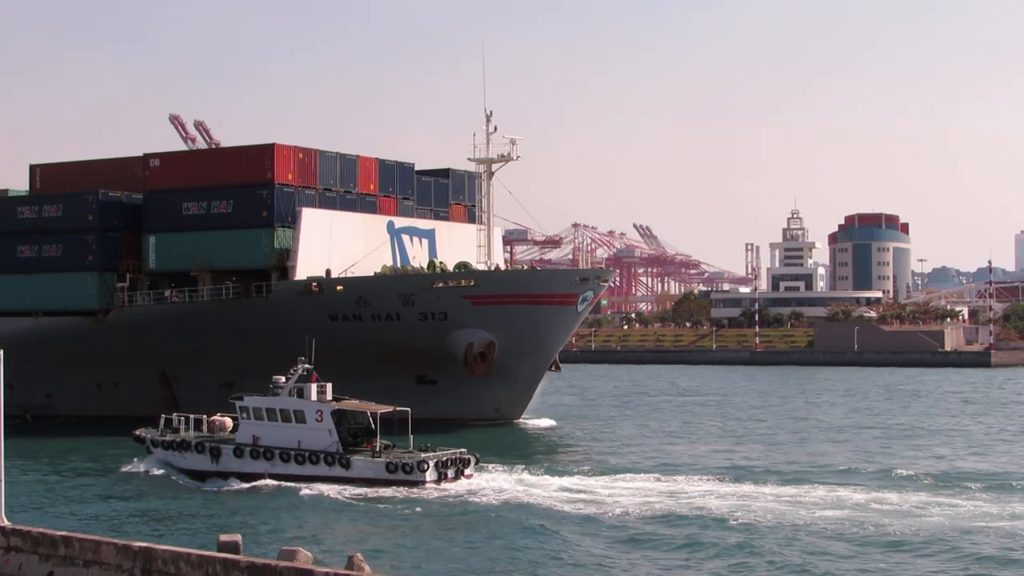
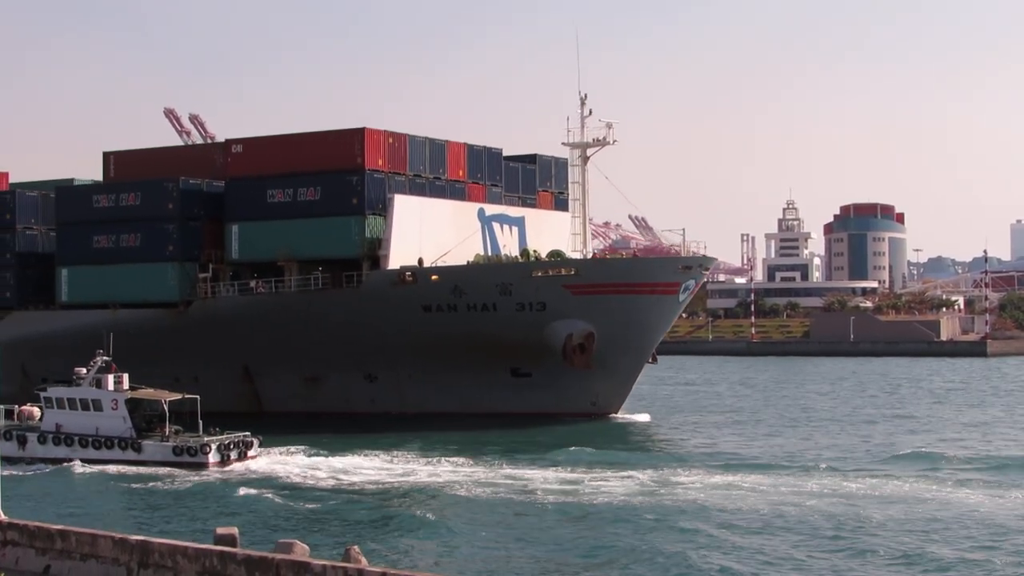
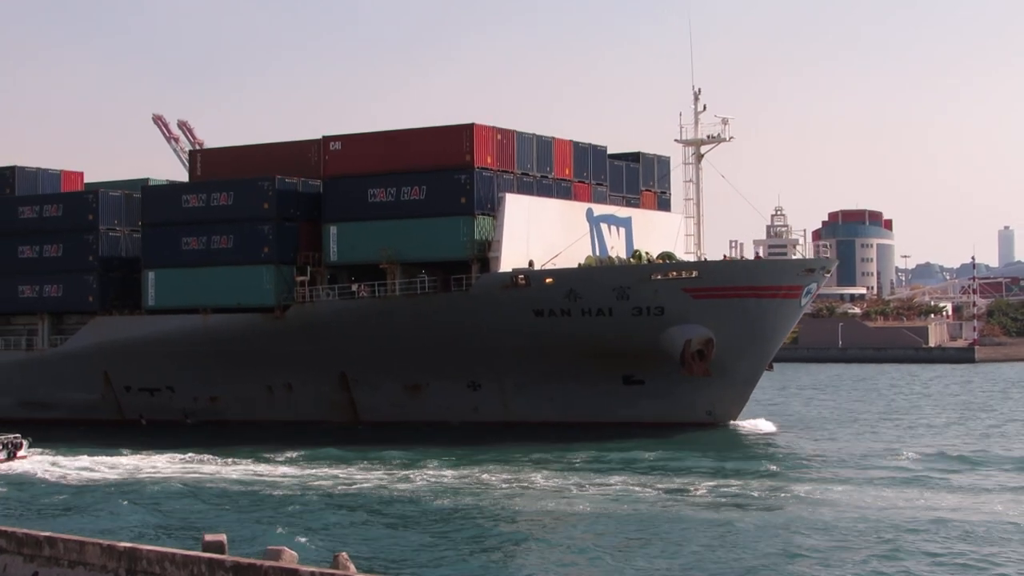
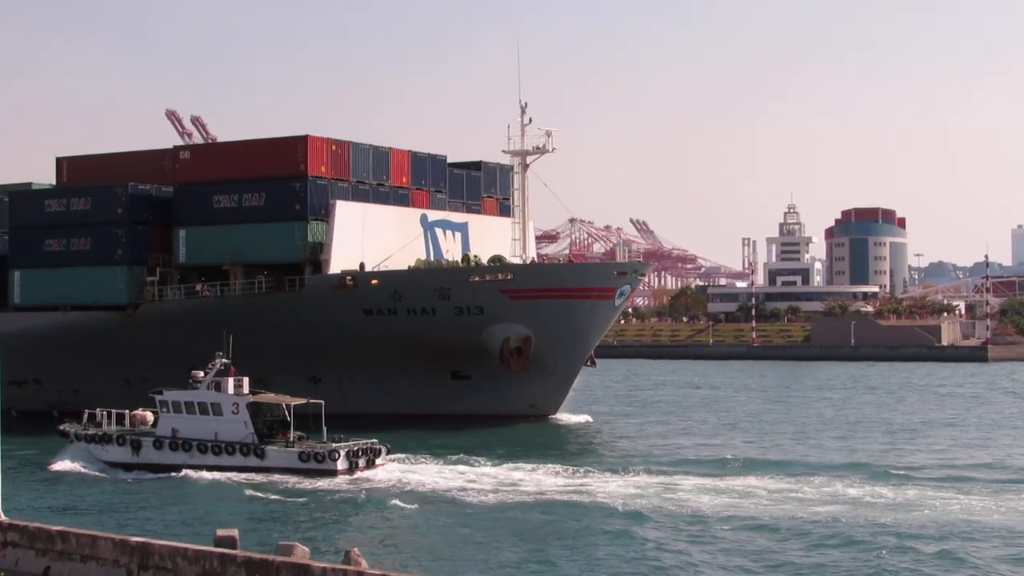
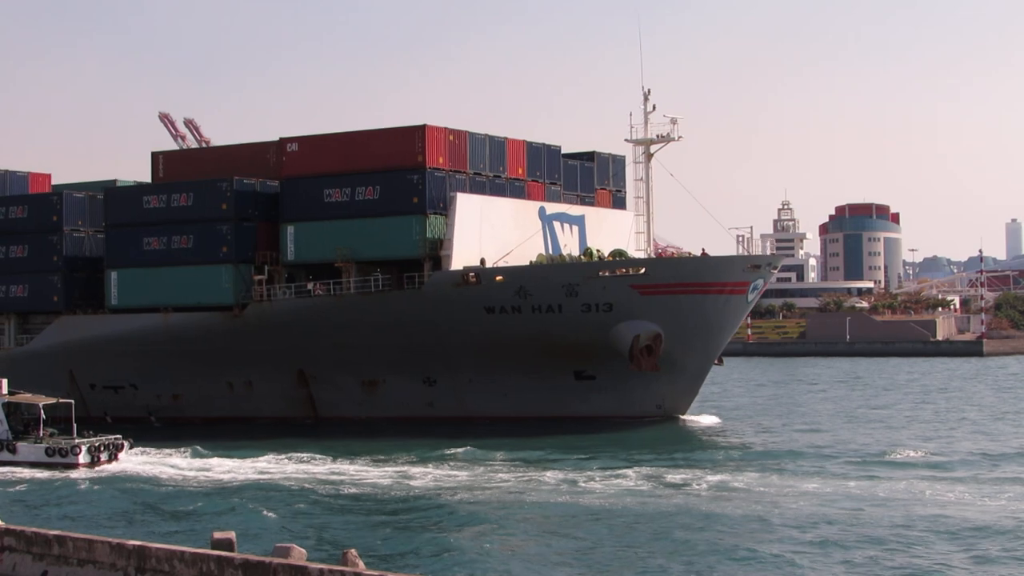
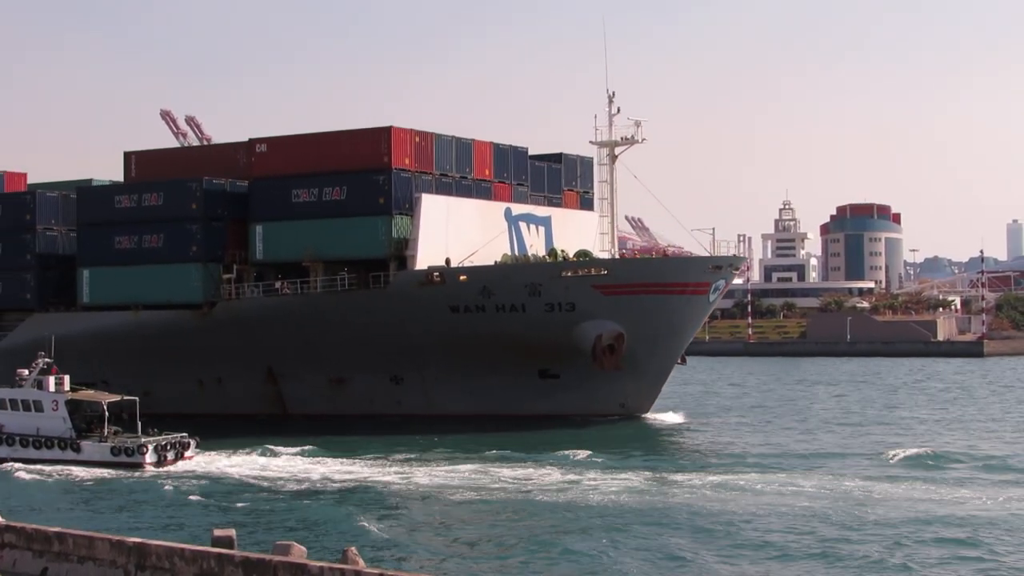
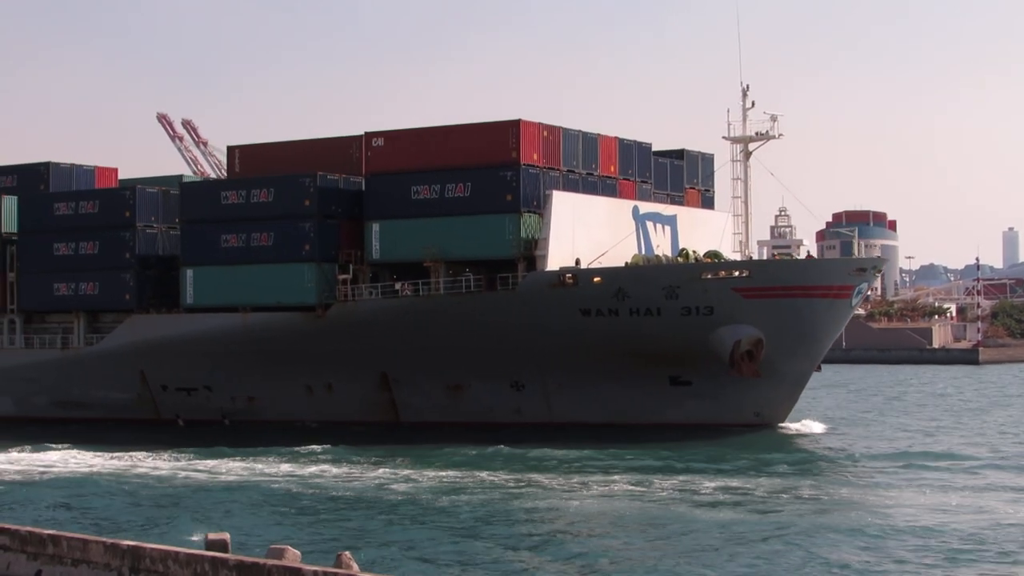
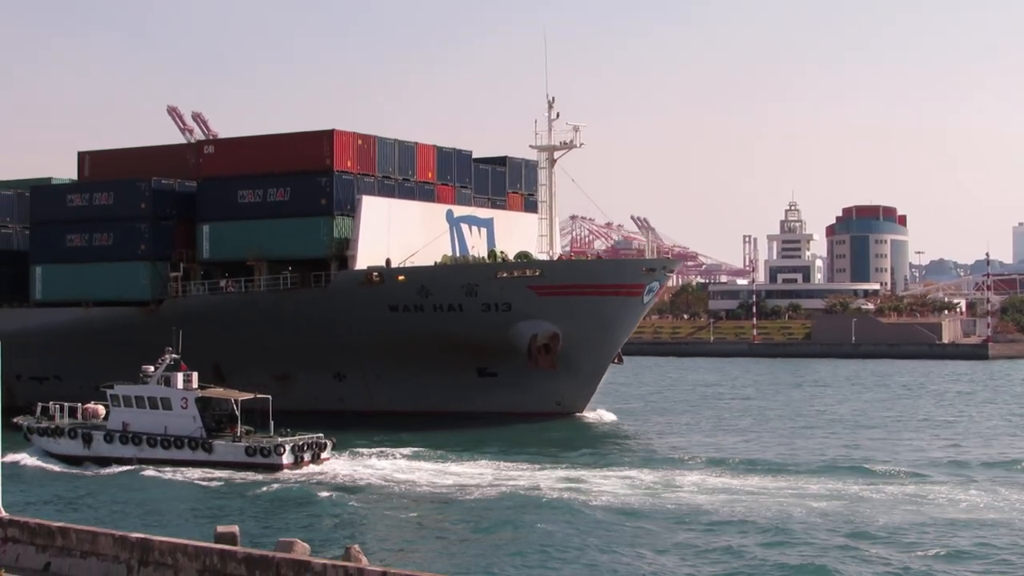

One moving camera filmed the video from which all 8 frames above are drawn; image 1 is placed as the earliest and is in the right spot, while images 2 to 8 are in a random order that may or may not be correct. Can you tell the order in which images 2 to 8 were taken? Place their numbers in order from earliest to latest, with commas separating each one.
4, 8, 2, 6, 5, 3, 7
